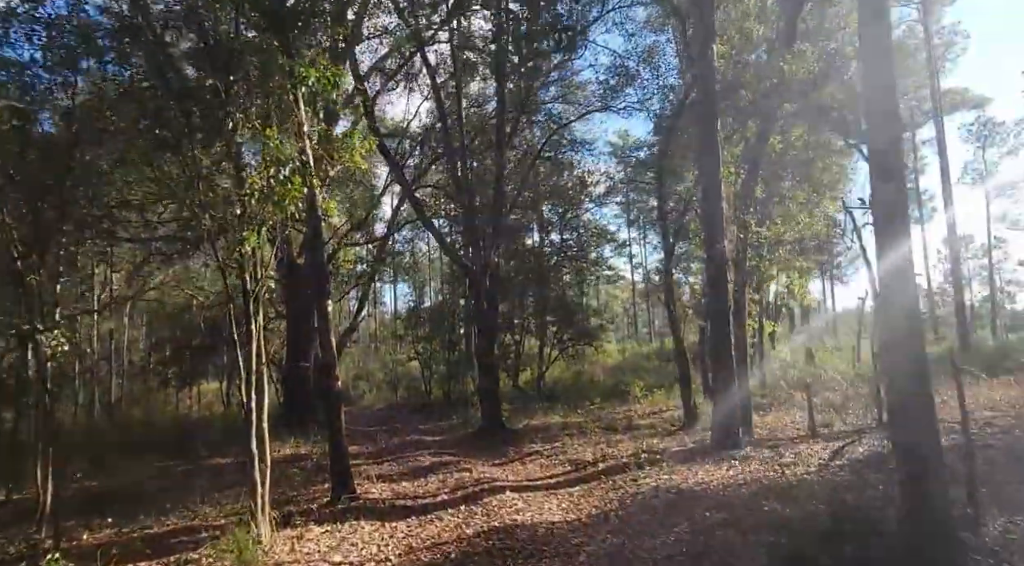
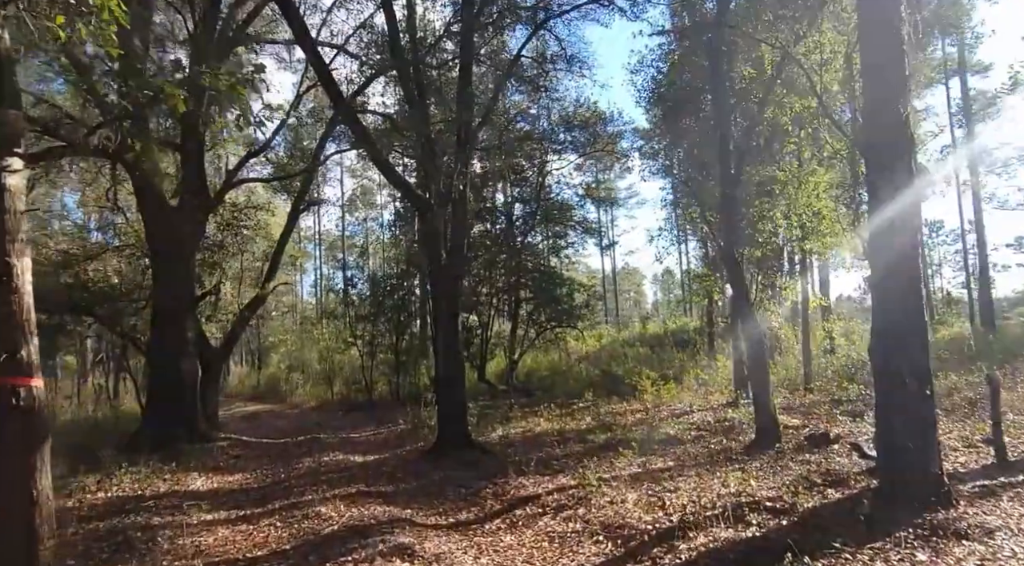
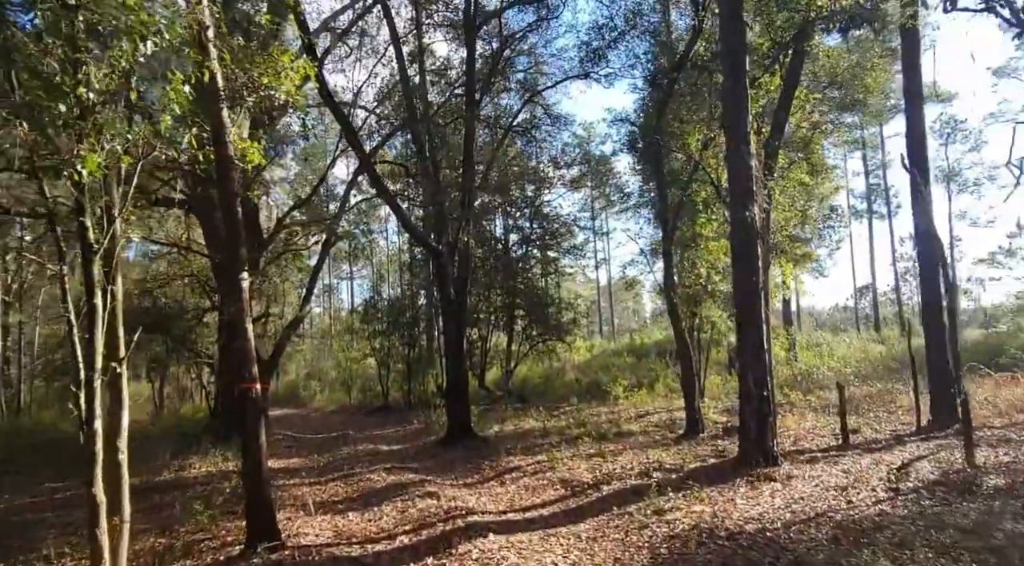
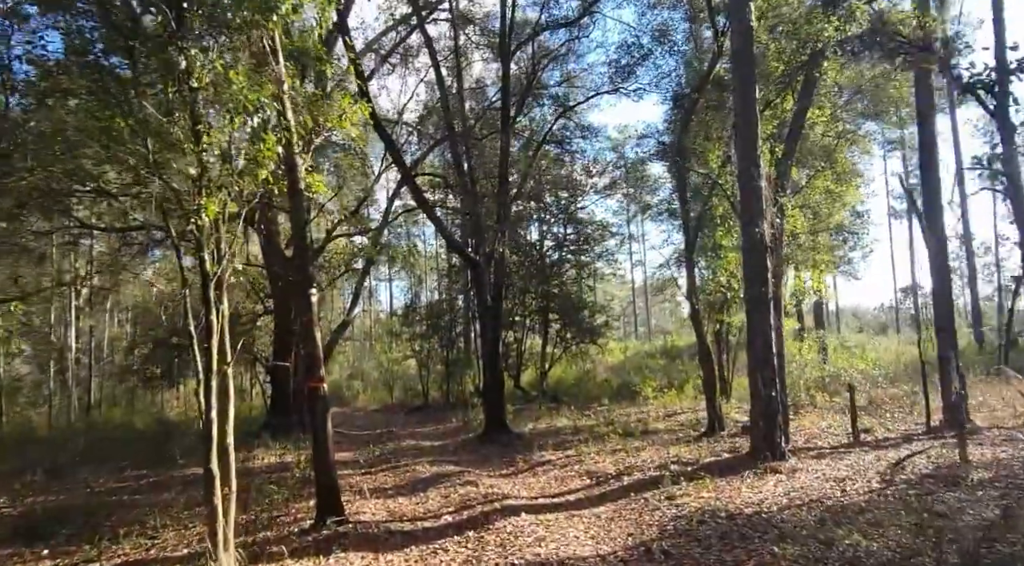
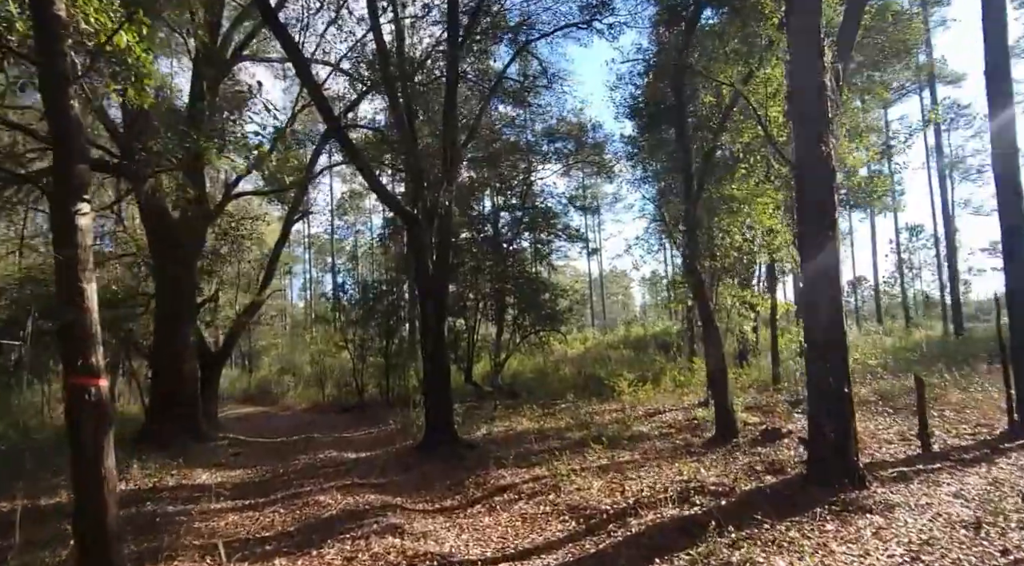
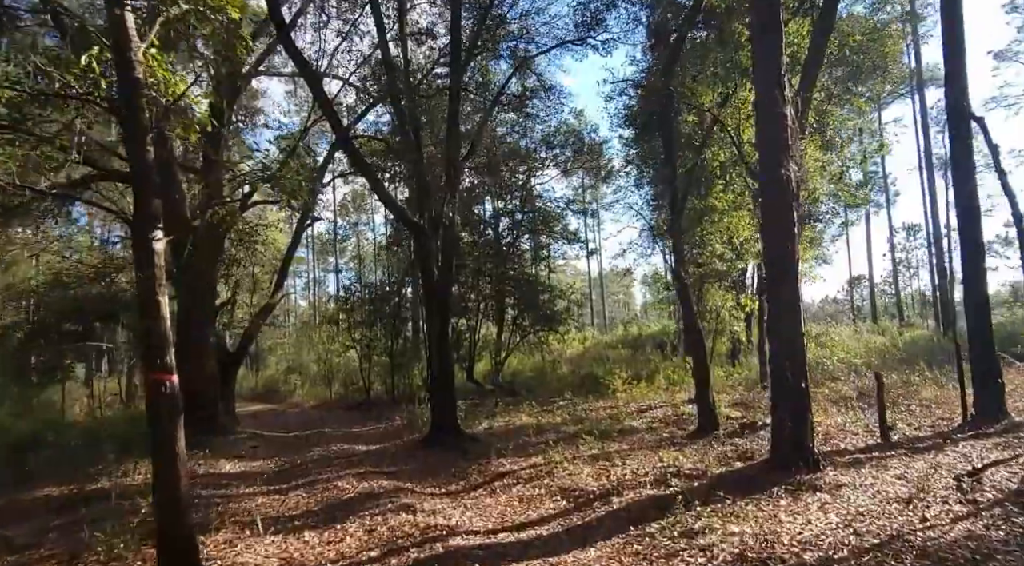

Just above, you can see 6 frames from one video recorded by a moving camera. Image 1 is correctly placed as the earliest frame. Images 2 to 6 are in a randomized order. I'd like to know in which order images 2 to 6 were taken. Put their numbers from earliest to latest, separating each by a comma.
4, 3, 6, 5, 2
